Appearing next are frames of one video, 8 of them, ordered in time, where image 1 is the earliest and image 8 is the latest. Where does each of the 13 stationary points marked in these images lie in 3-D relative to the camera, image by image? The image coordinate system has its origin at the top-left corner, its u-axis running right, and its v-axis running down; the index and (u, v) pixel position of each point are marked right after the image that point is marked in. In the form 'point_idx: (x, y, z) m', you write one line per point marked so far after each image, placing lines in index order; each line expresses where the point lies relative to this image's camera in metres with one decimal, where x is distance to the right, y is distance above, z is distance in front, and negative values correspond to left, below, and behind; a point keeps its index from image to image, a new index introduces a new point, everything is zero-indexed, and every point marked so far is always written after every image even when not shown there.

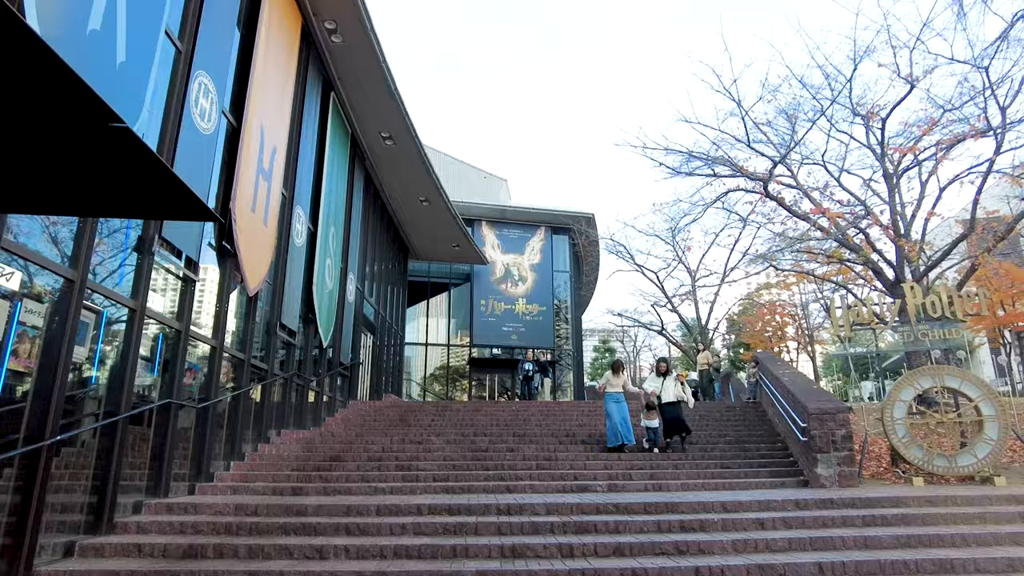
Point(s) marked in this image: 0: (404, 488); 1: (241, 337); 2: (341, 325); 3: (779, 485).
0: (-1.2, -2.3, +7.4) m
1: (-3.7, -0.7, +8.9) m
2: (-3.6, -0.7, +13.5) m
3: (+3.4, -2.5, +8.3) m
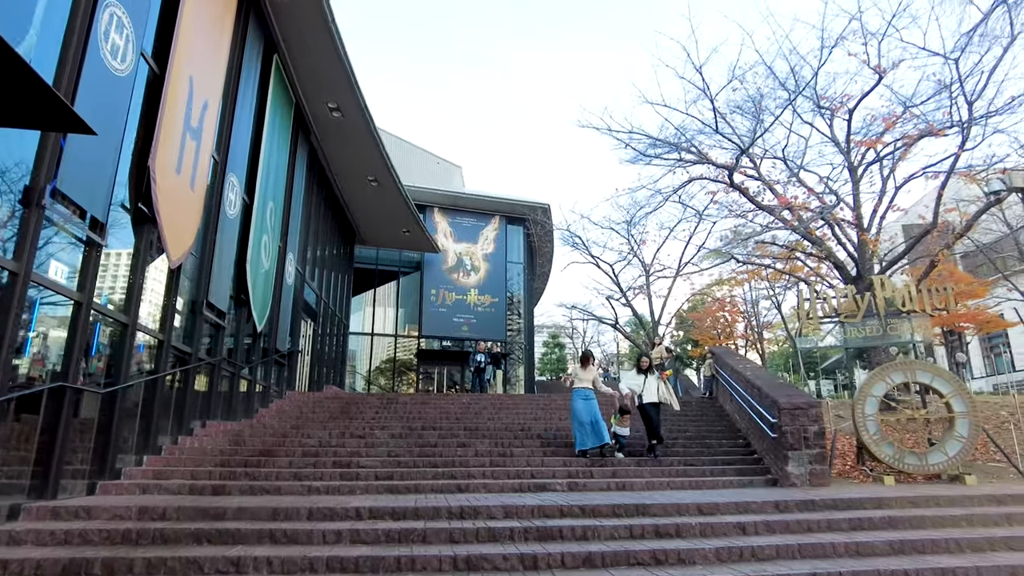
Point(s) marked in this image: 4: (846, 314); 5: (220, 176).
0: (-1.7, -2.0, +6.5) m
1: (-4.2, -0.3, +7.9) m
2: (-4.5, -0.4, +12.5) m
3: (+2.8, -2.4, +7.9) m
4: (+5.5, -0.4, +10.3) m
5: (-4.2, +1.6, +9.5) m
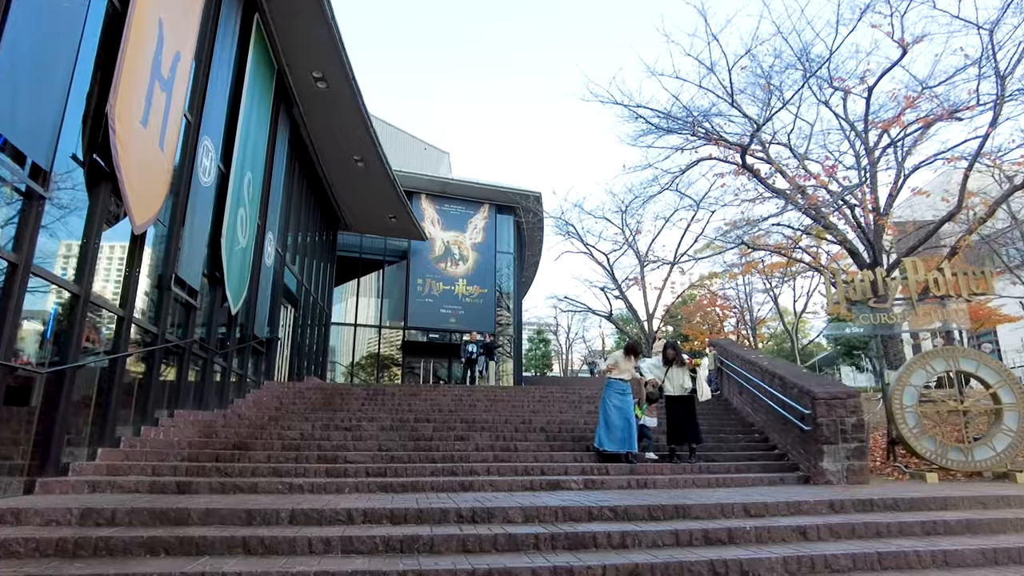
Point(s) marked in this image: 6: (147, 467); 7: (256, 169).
0: (-1.6, -1.7, +5.7) m
1: (-4.1, 0.0, +6.9) m
2: (-4.5, 0.0, +11.5) m
3: (+2.9, -2.1, +7.1) m
4: (+5.5, -0.2, +9.6) m
5: (-4.2, +1.9, +8.5) m
6: (-3.3, -1.6, +5.9) m
7: (-4.3, +2.0, +11.1) m
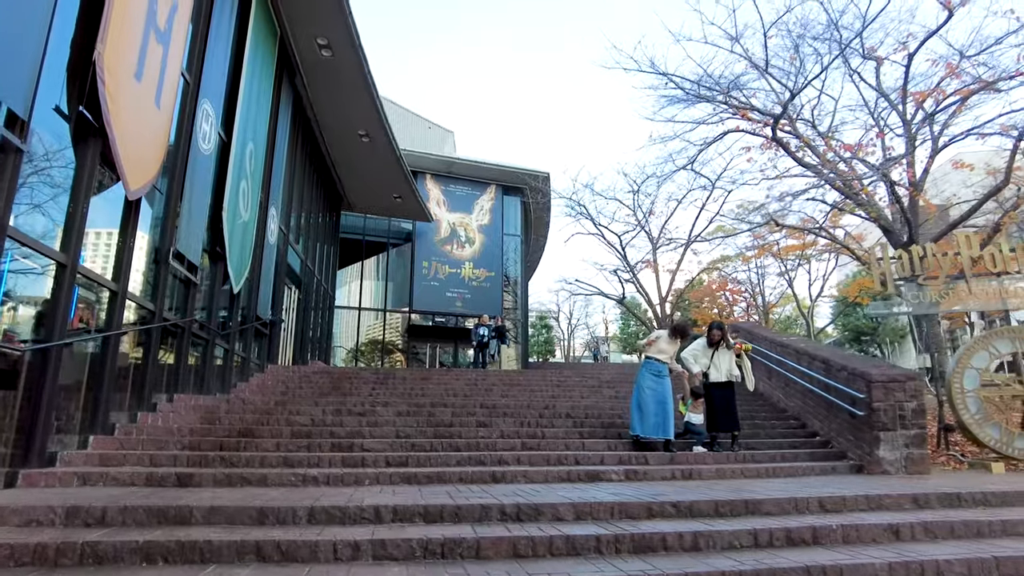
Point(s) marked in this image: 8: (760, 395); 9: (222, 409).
0: (-1.3, -1.5, +5.1) m
1: (-3.8, +0.3, +6.3) m
2: (-4.2, +0.3, +10.9) m
3: (+3.2, -1.8, +6.6) m
4: (+5.8, +0.1, +9.0) m
5: (-3.9, +2.2, +7.9) m
6: (-3.0, -1.4, +5.3) m
7: (-4.0, +2.4, +10.4) m
8: (+4.1, -1.8, +10.9) m
9: (-3.3, -1.4, +7.5) m
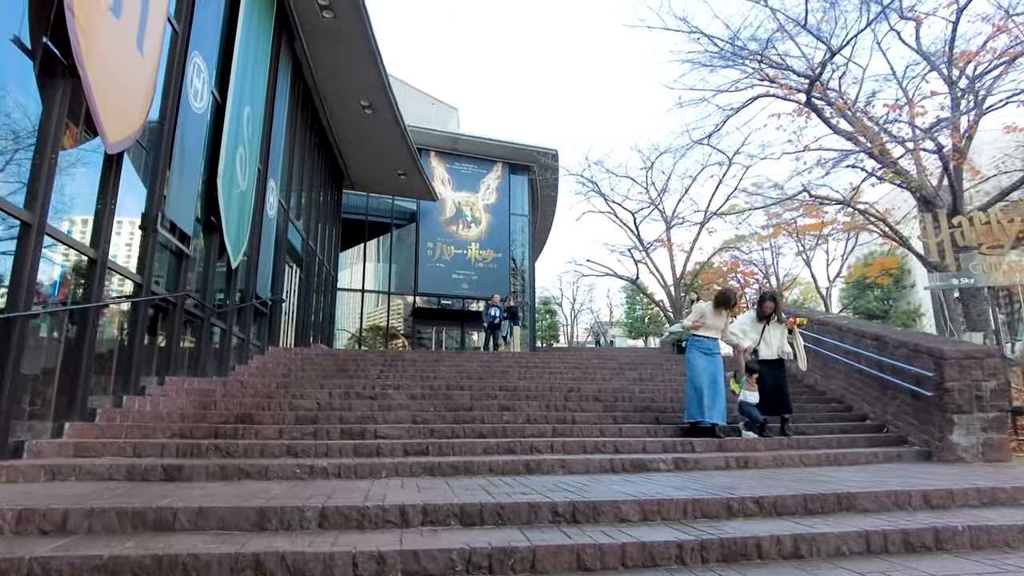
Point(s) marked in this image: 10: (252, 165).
0: (-1.0, -1.2, +4.4) m
1: (-3.6, +0.5, +5.6) m
2: (-4.0, +0.7, +10.2) m
3: (+3.5, -1.5, +5.9) m
4: (+6.1, +0.5, +8.3) m
5: (-3.6, +2.6, +7.1) m
6: (-2.7, -1.1, +4.6) m
7: (-3.8, +2.7, +9.7) m
8: (+4.4, -1.4, +10.2) m
9: (-3.1, -1.1, +6.8) m
10: (-3.8, +1.8, +9.5) m
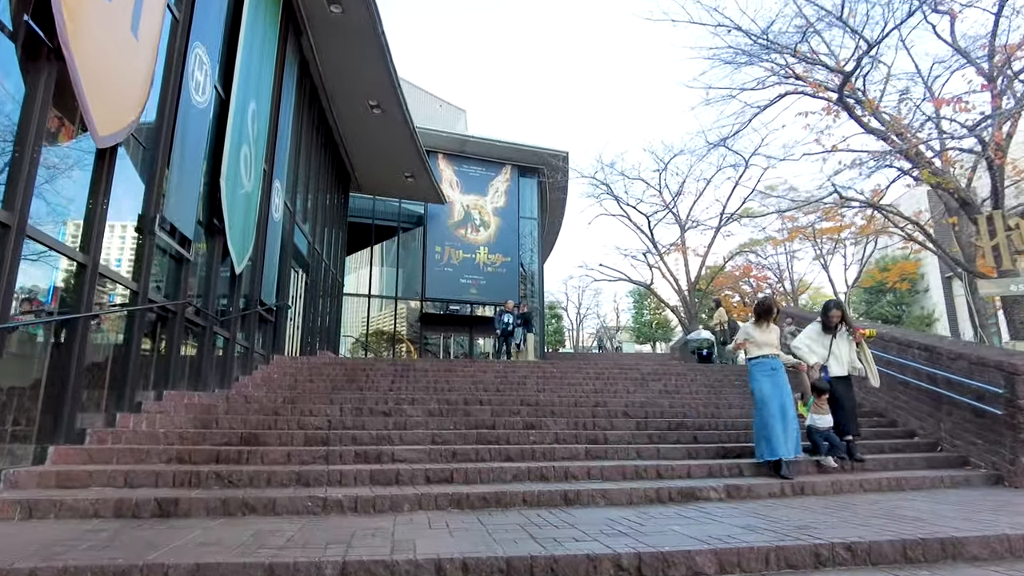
0: (-0.8, -1.3, +3.9) m
1: (-3.3, +0.5, +5.1) m
2: (-3.7, +0.6, +9.7) m
3: (+3.7, -1.6, +5.3) m
4: (+6.3, +0.4, +7.8) m
5: (-3.4, +2.5, +6.6) m
6: (-2.5, -1.2, +4.1) m
7: (-3.5, +2.6, +9.2) m
8: (+4.7, -1.5, +9.6) m
9: (-2.8, -1.2, +6.3) m
10: (-3.5, +1.7, +9.0) m
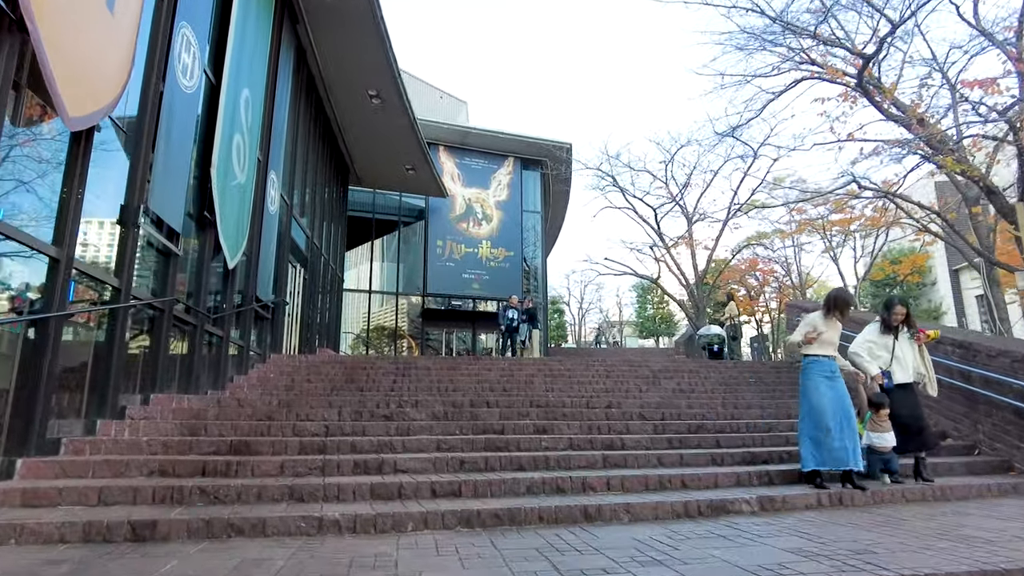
0: (-0.7, -1.3, +3.5) m
1: (-3.3, +0.5, +4.7) m
2: (-3.6, +0.7, +9.3) m
3: (+3.8, -1.5, +4.9) m
4: (+6.4, +0.5, +7.4) m
5: (-3.3, +2.5, +6.2) m
6: (-2.4, -1.2, +3.7) m
7: (-3.5, +2.7, +8.8) m
8: (+4.8, -1.4, +9.2) m
9: (-2.7, -1.1, +5.9) m
10: (-3.4, +1.7, +8.6) m
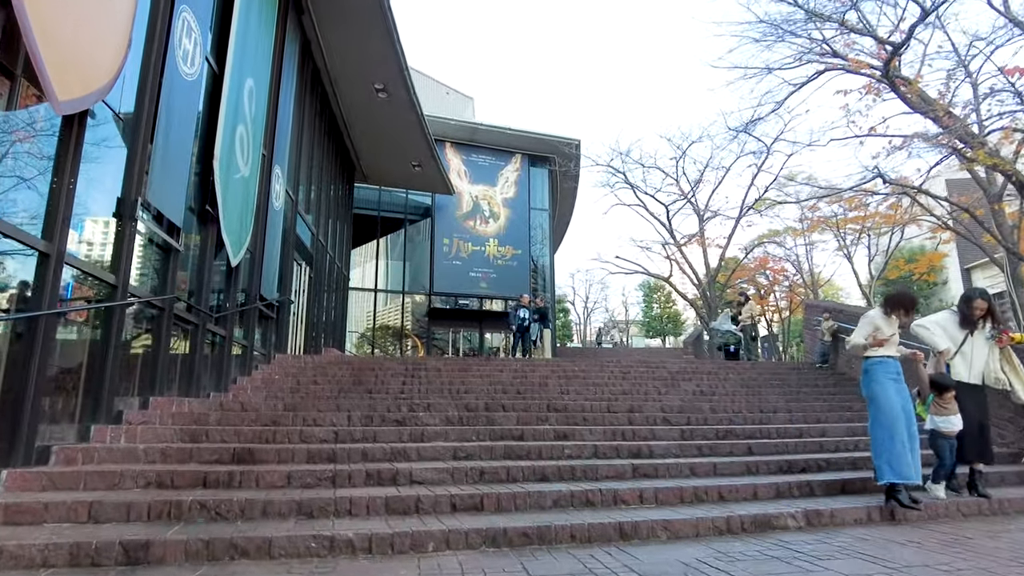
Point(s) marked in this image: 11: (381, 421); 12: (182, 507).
0: (-0.5, -1.2, +3.2) m
1: (-3.1, +0.5, +4.4) m
2: (-3.4, +0.7, +9.0) m
3: (+4.0, -1.5, +4.6) m
4: (+6.6, +0.5, +7.0) m
5: (-3.1, +2.5, +5.9) m
6: (-2.3, -1.1, +3.4) m
7: (-3.3, +2.7, +8.5) m
8: (+4.9, -1.3, +8.9) m
9: (-2.6, -1.1, +5.6) m
10: (-3.3, +1.8, +8.3) m
11: (-1.1, -1.1, +5.6) m
12: (-1.8, -1.2, +3.5) m
